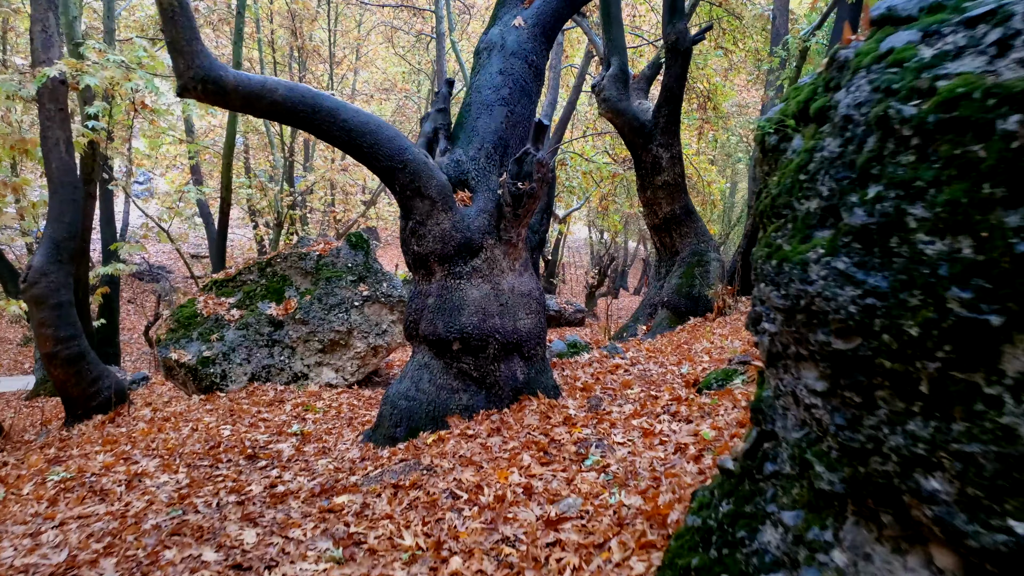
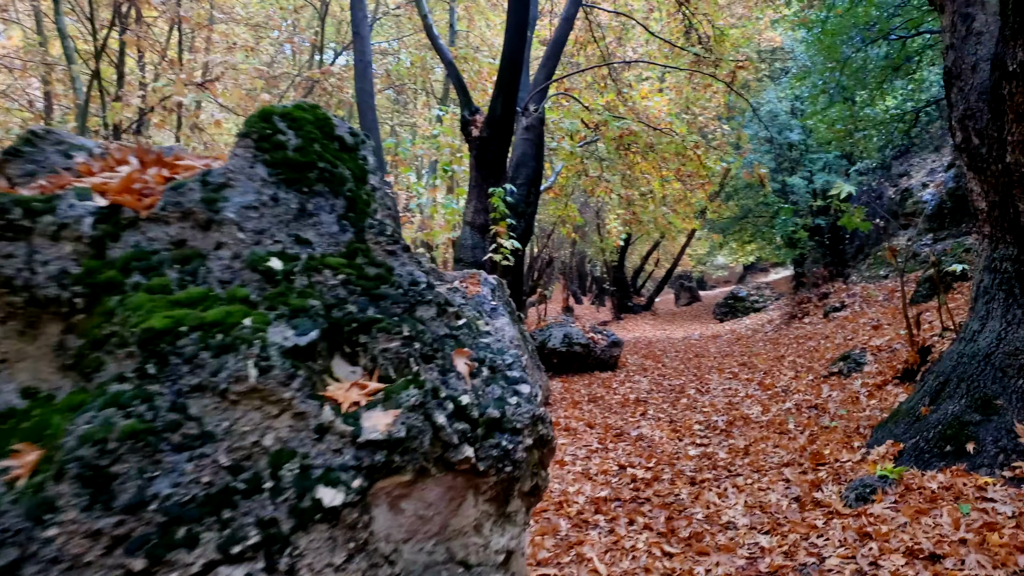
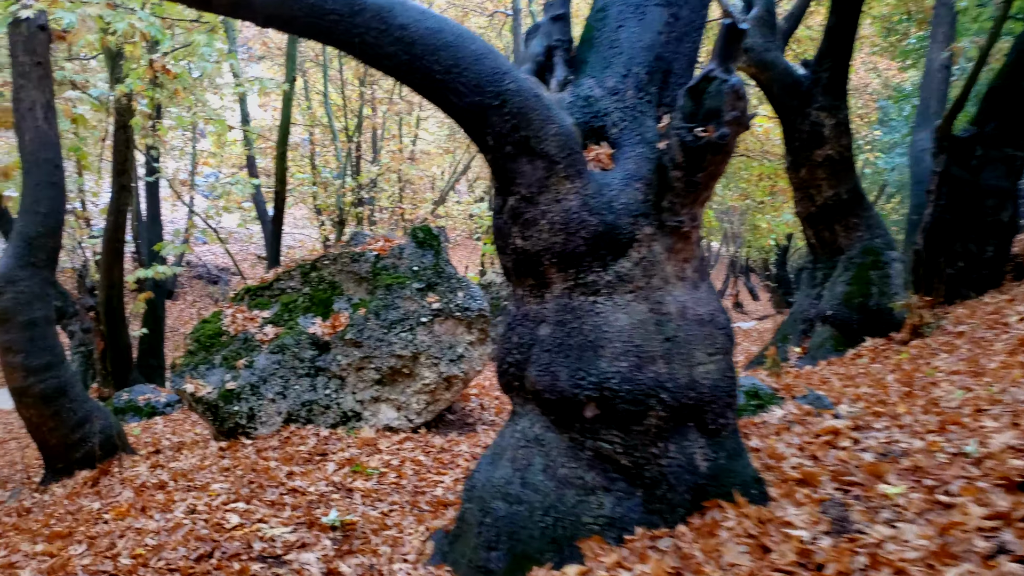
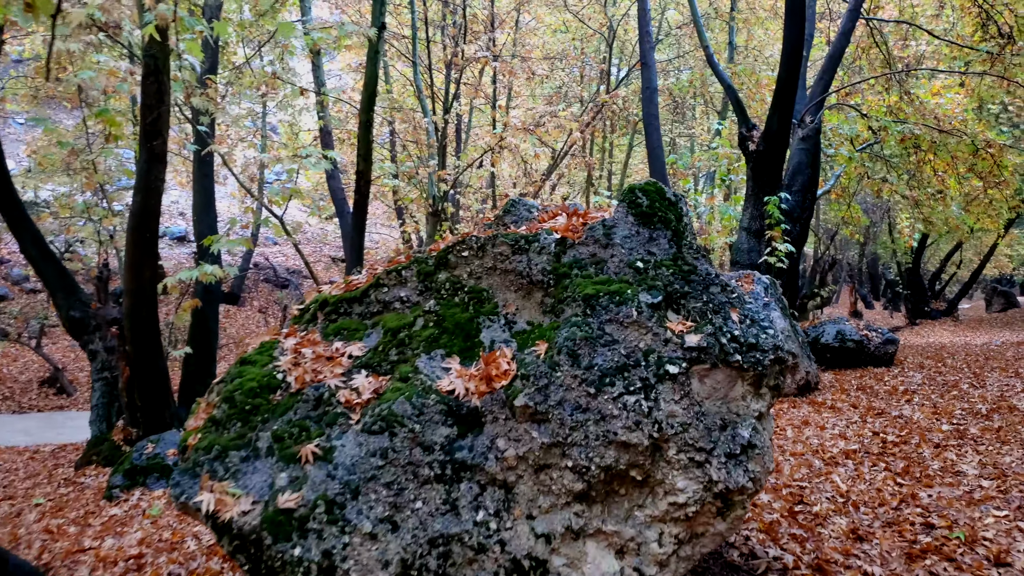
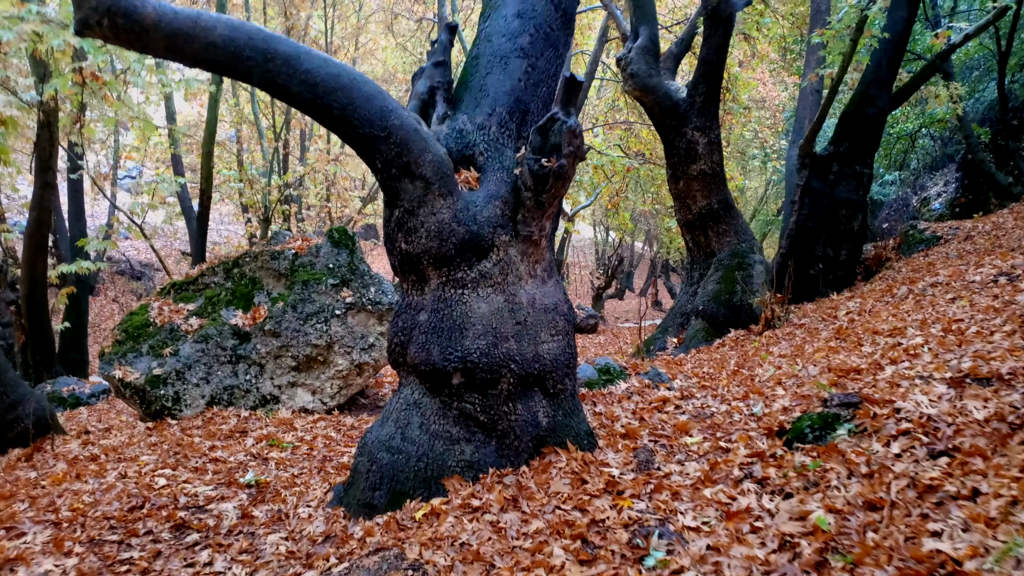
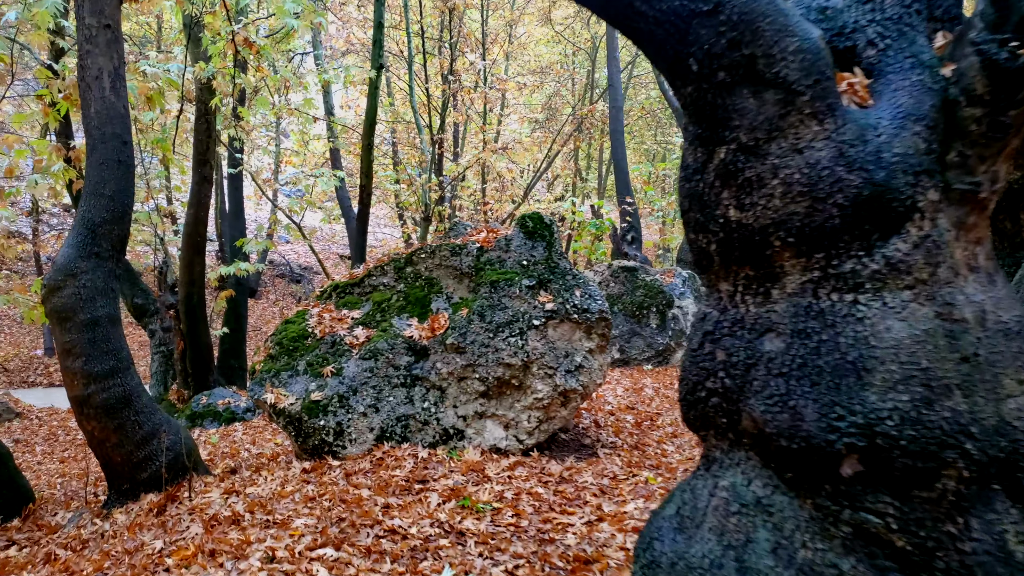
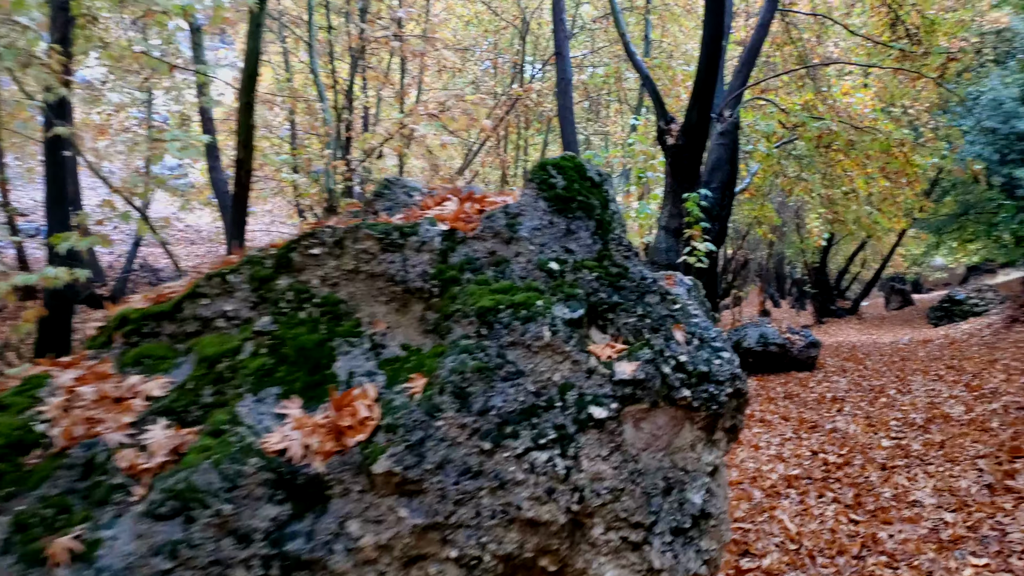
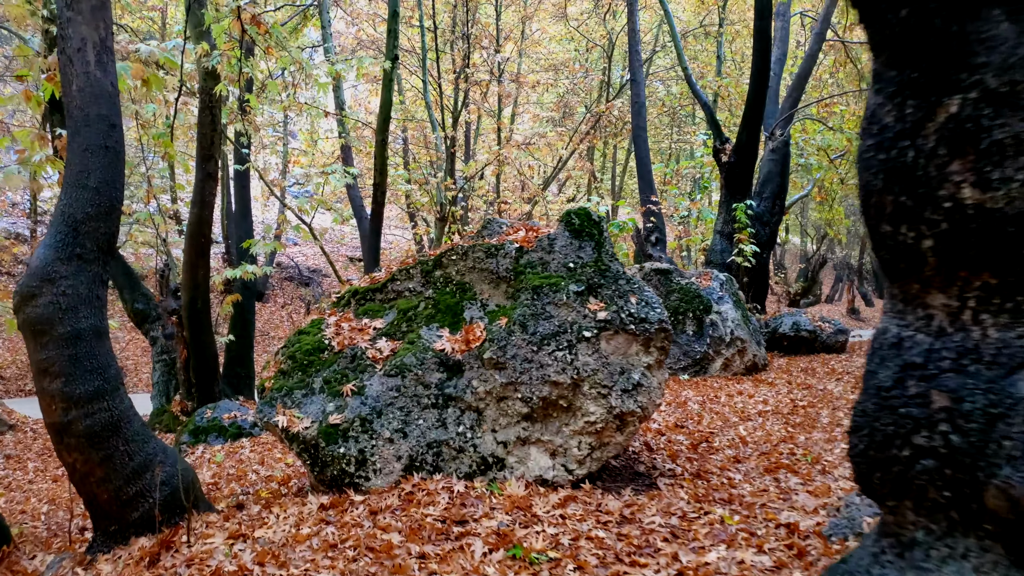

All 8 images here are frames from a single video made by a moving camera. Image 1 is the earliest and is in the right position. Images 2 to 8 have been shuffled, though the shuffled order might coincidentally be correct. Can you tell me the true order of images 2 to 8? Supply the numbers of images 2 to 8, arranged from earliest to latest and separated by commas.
5, 3, 6, 8, 4, 7, 2
